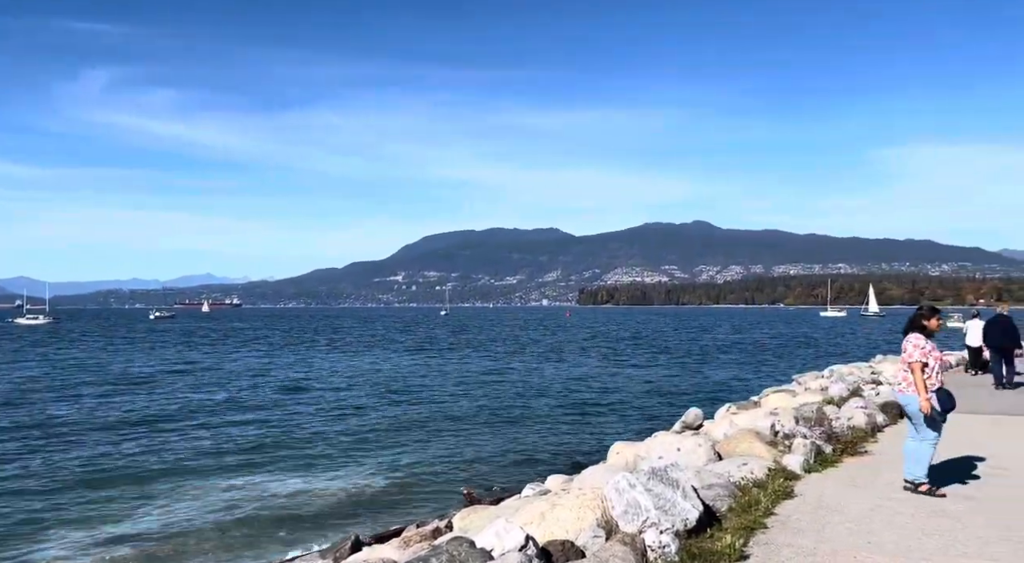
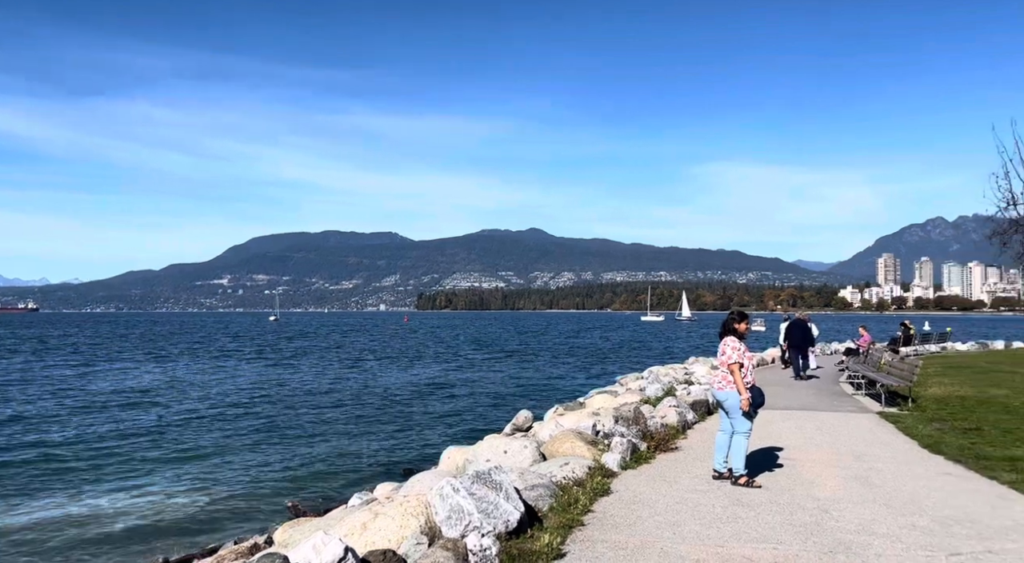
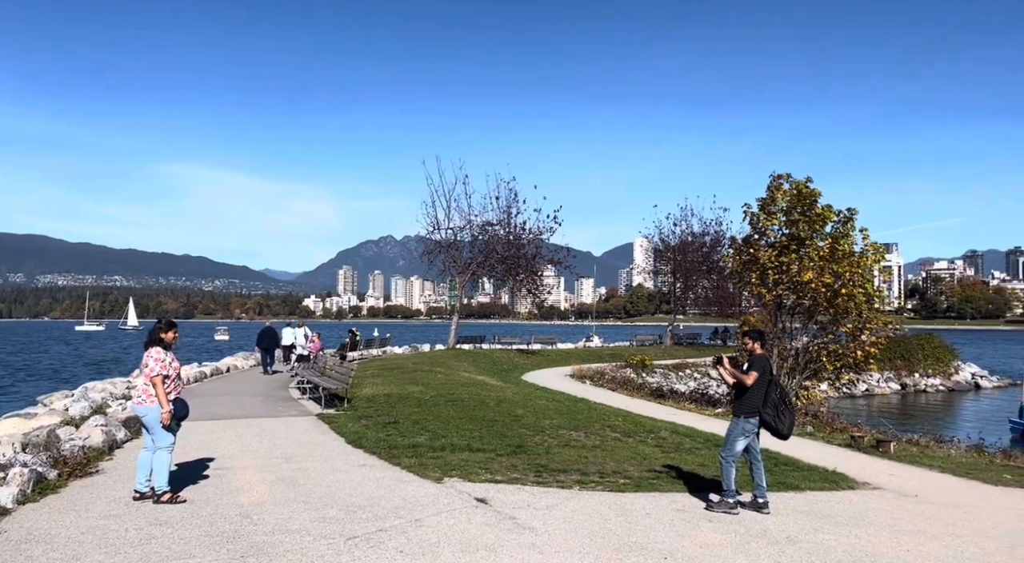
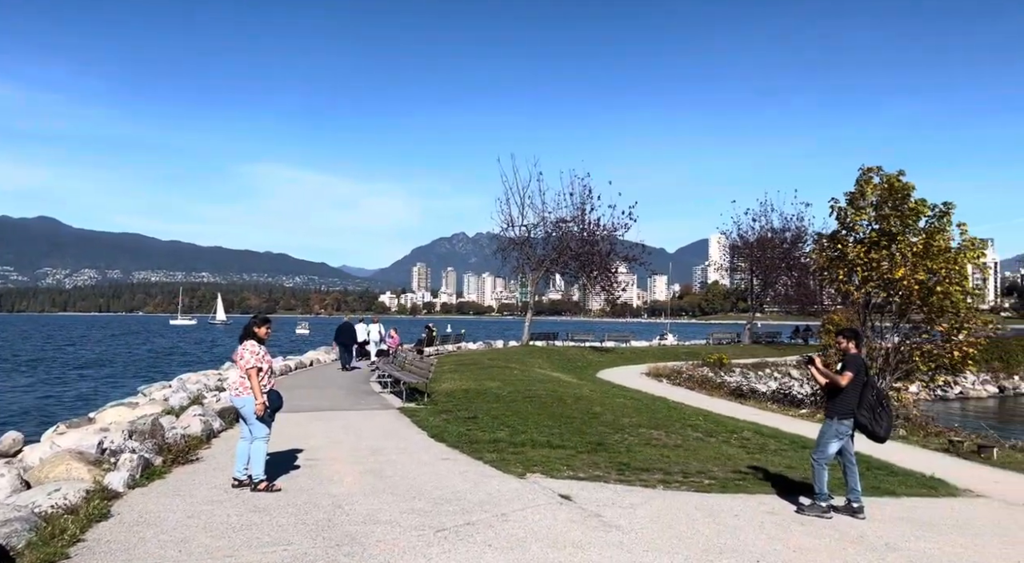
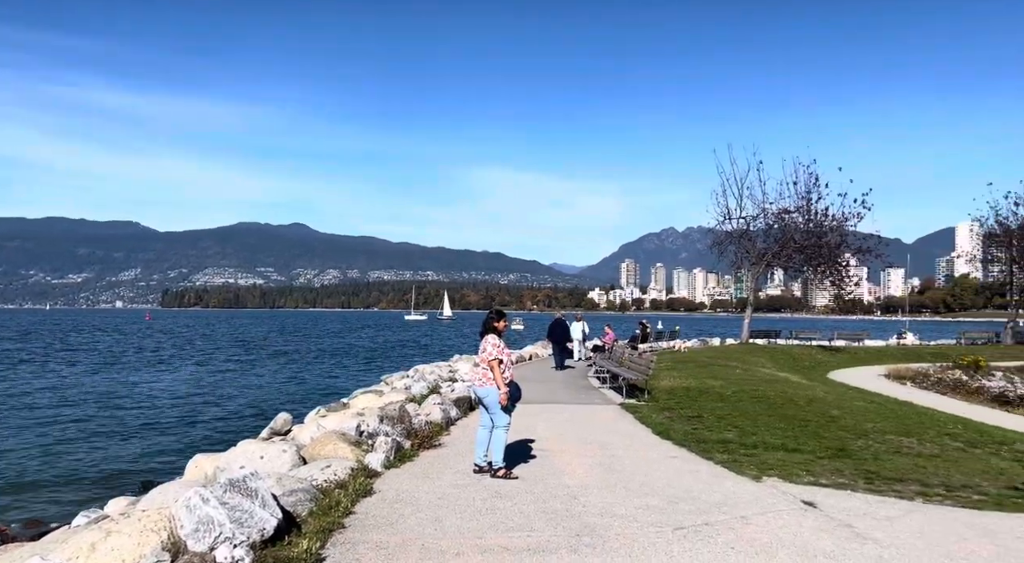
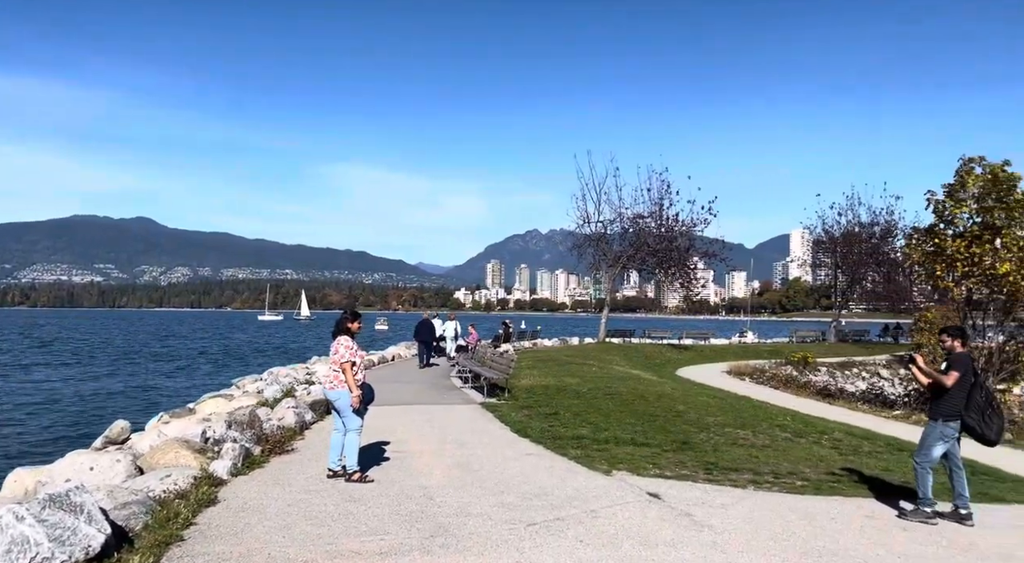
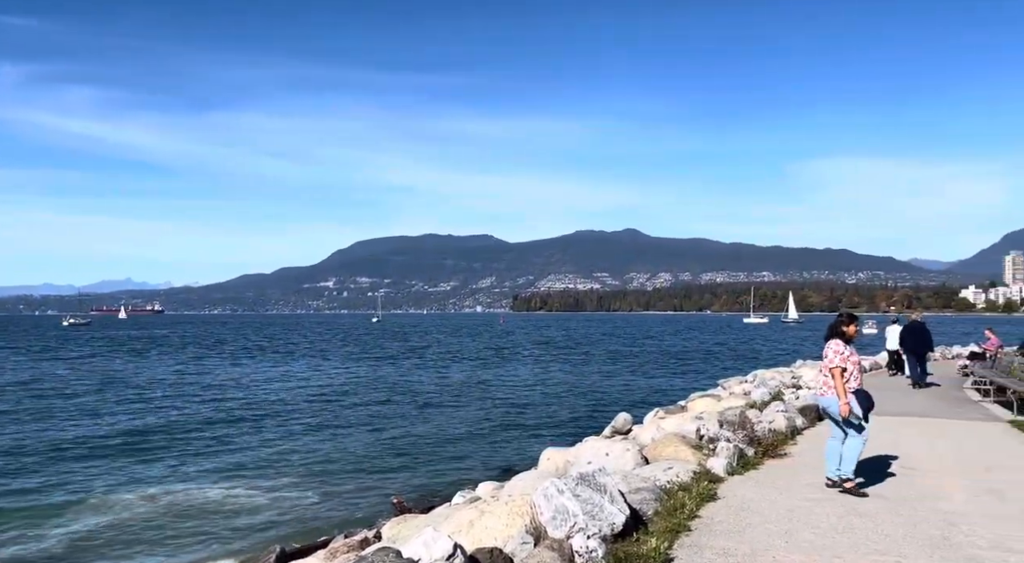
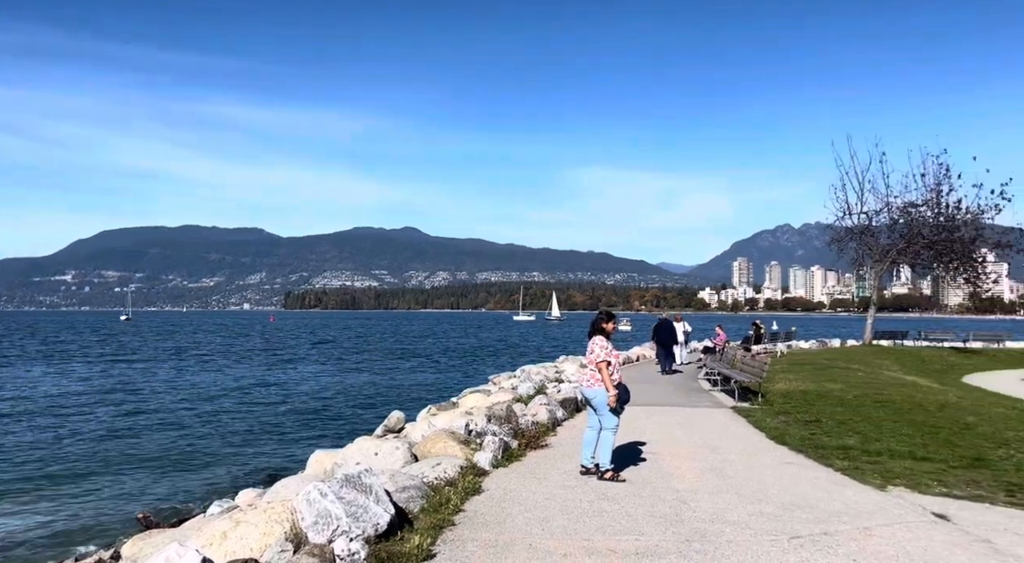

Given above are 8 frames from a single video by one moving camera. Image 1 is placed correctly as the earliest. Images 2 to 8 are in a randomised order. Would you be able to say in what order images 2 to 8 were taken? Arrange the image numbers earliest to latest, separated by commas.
7, 2, 8, 5, 6, 4, 3
